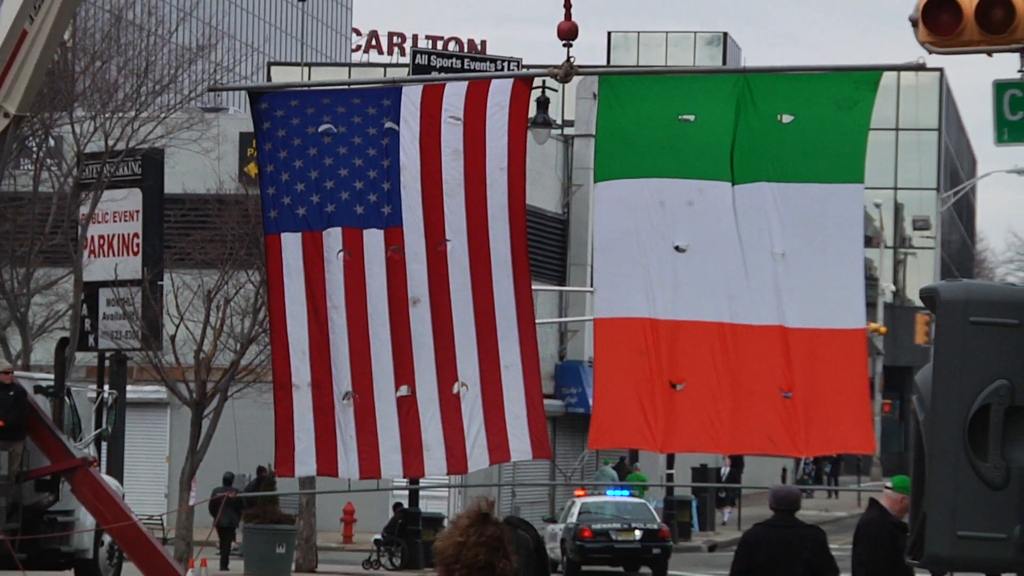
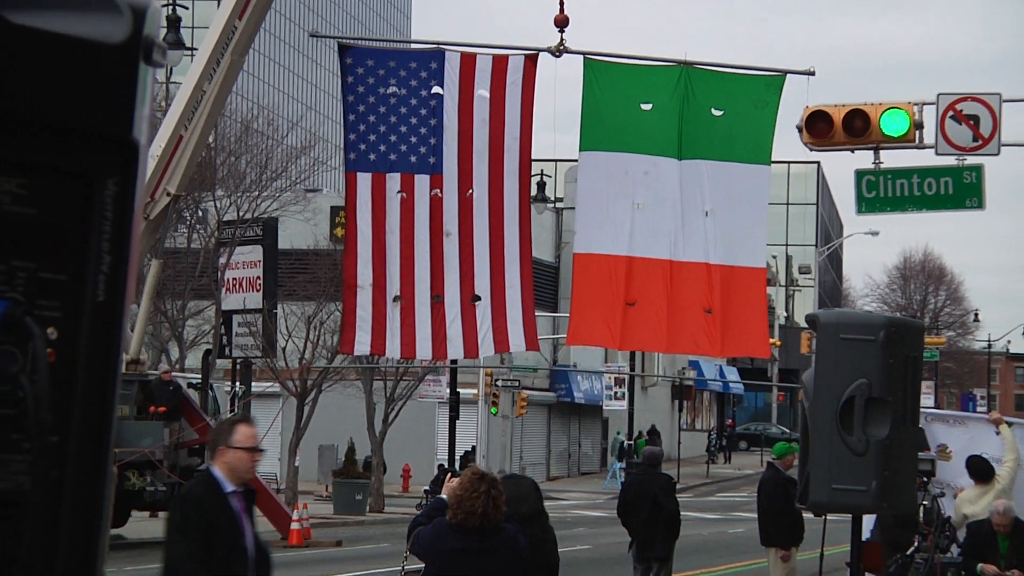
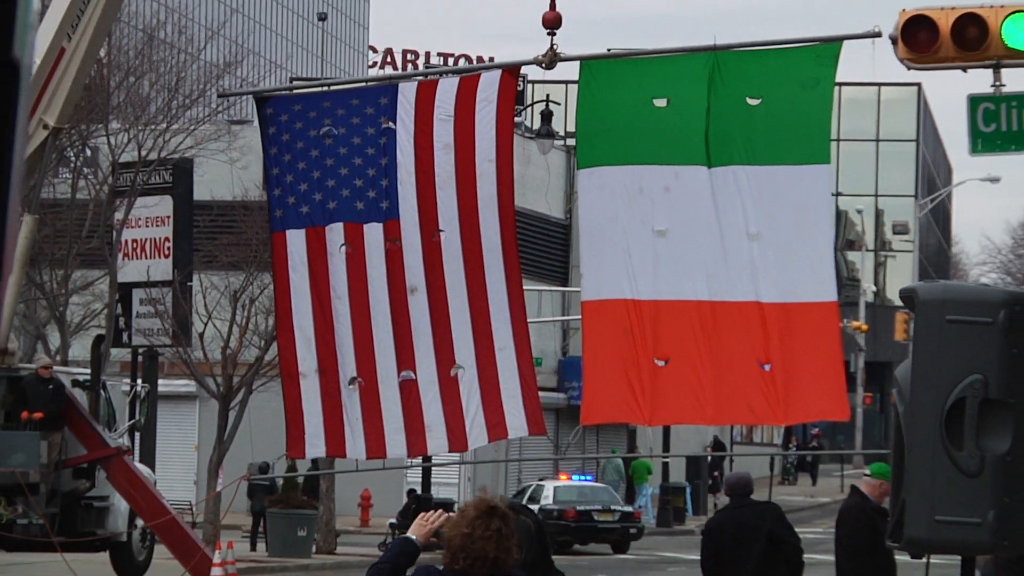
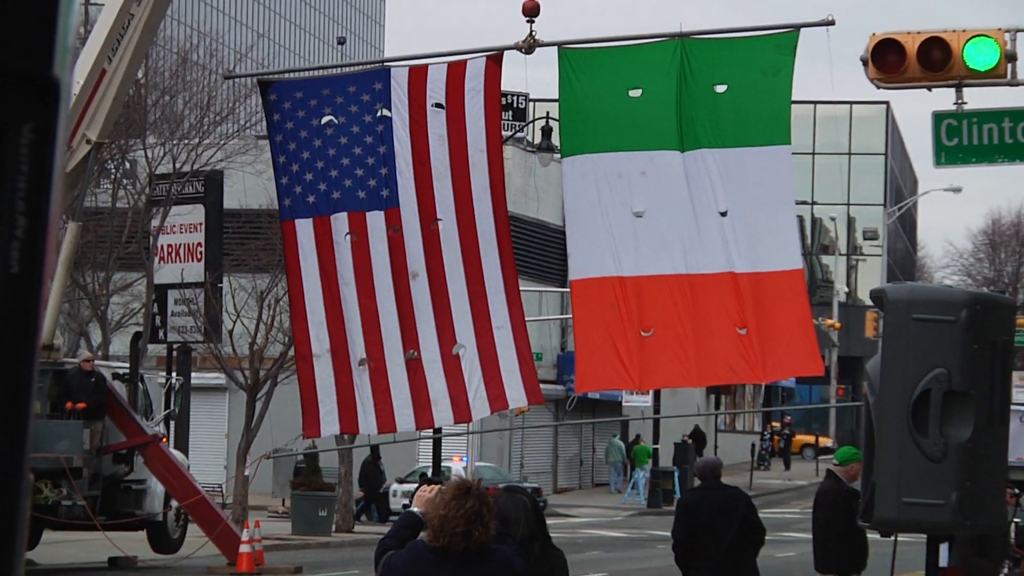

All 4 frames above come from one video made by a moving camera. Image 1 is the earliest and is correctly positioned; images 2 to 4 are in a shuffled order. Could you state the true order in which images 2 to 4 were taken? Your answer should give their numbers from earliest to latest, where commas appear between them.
3, 4, 2
